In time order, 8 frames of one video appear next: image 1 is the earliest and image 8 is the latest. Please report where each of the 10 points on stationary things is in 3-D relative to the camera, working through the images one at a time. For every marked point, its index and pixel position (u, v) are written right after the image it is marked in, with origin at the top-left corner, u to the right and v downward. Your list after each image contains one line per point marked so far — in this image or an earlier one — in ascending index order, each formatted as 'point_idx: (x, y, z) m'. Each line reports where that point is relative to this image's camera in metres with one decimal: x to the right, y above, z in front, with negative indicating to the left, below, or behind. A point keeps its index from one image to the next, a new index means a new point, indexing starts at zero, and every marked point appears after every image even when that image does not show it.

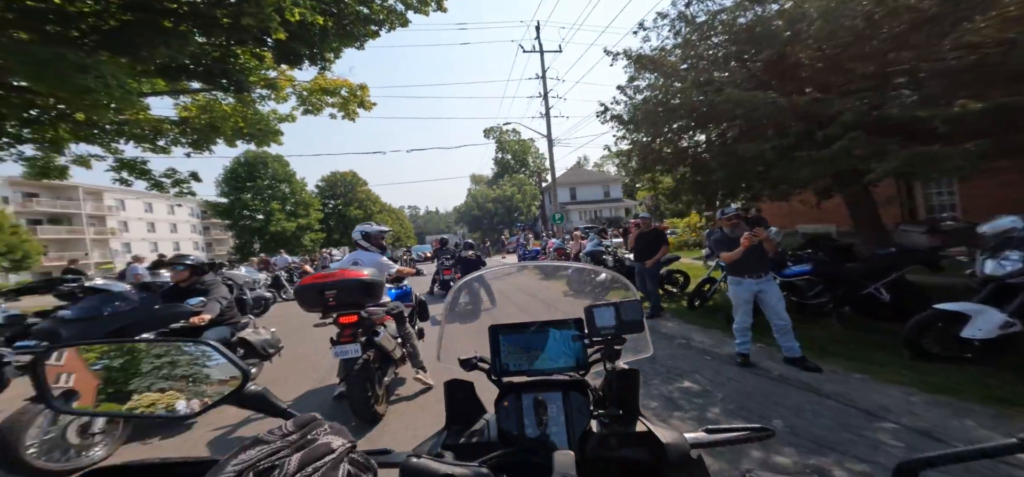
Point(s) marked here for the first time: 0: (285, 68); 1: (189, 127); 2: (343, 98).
0: (-7.2, +5.4, +12.4) m
1: (-9.9, +3.4, +12.5) m
2: (-6.0, +4.9, +13.8) m
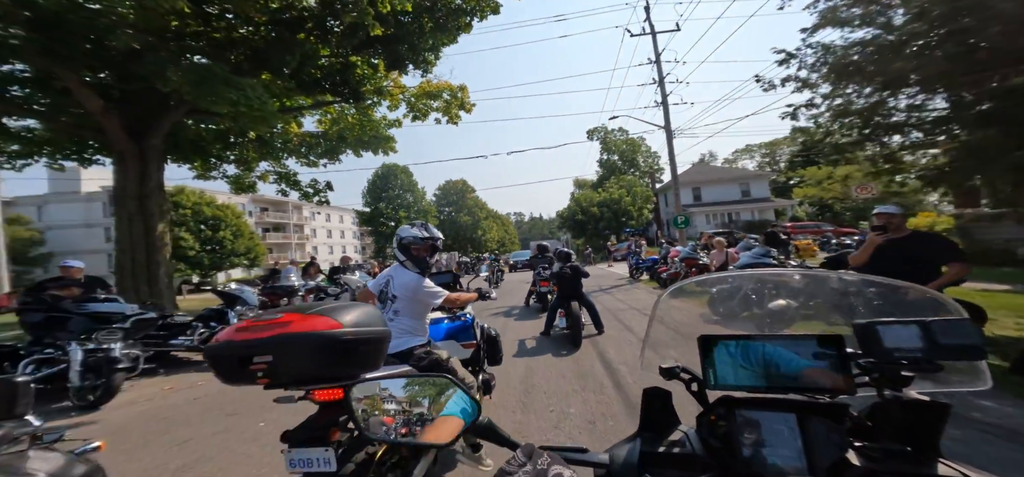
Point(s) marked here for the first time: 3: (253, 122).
0: (-3.9, +5.2, +12.7) m
1: (-6.5, +3.3, +13.4) m
2: (-2.4, +4.7, +13.6) m
3: (-6.2, +2.8, +9.7) m
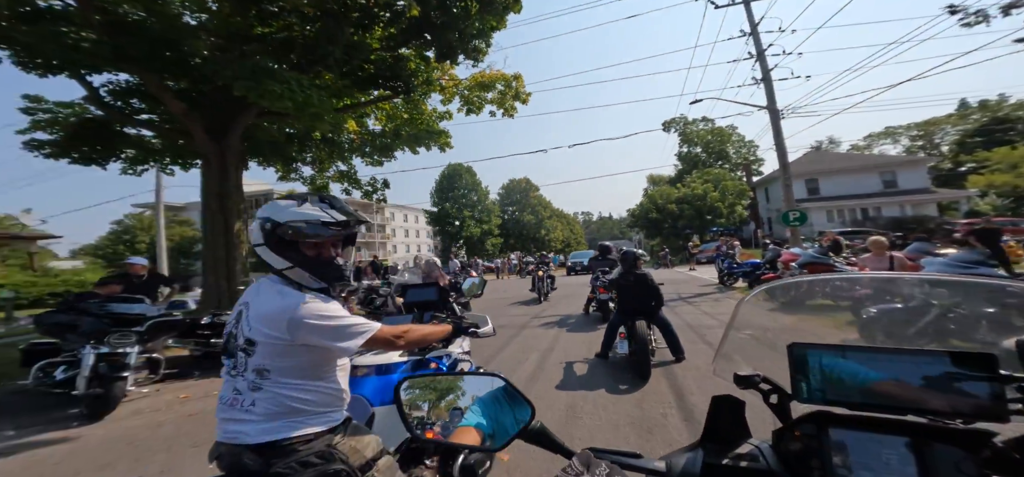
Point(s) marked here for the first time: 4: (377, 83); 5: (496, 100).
0: (-2.0, +5.3, +12.1) m
1: (-4.5, +3.4, +13.3) m
2: (-0.3, +4.7, +12.8) m
3: (-4.8, +2.9, +9.6) m
4: (-3.6, +4.1, +10.4) m
5: (-0.5, +4.5, +12.9) m
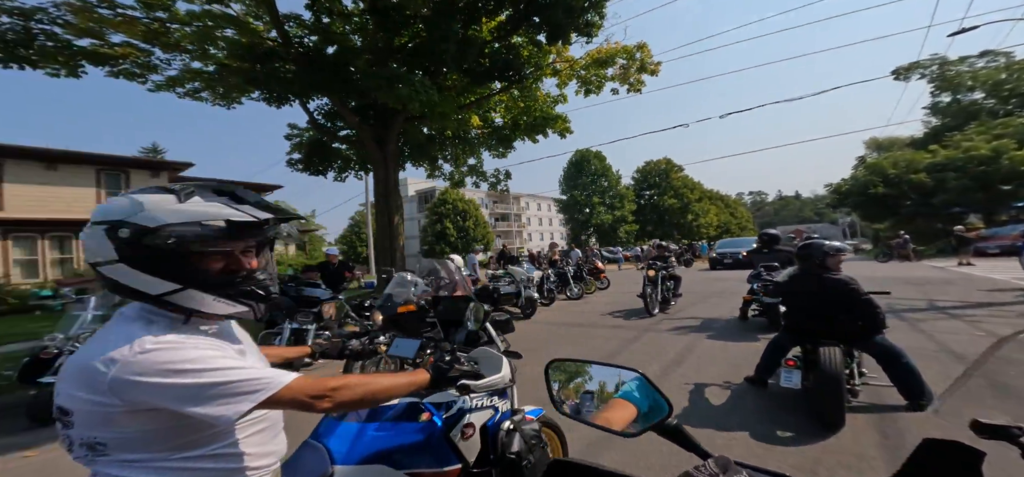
0: (+1.5, +5.6, +11.6) m
1: (-0.3, +3.7, +13.5) m
2: (+3.4, +5.0, +11.7) m
3: (-1.9, +3.1, +10.2) m
4: (-0.5, +4.3, +10.5) m
5: (+3.3, +4.9, +11.8) m
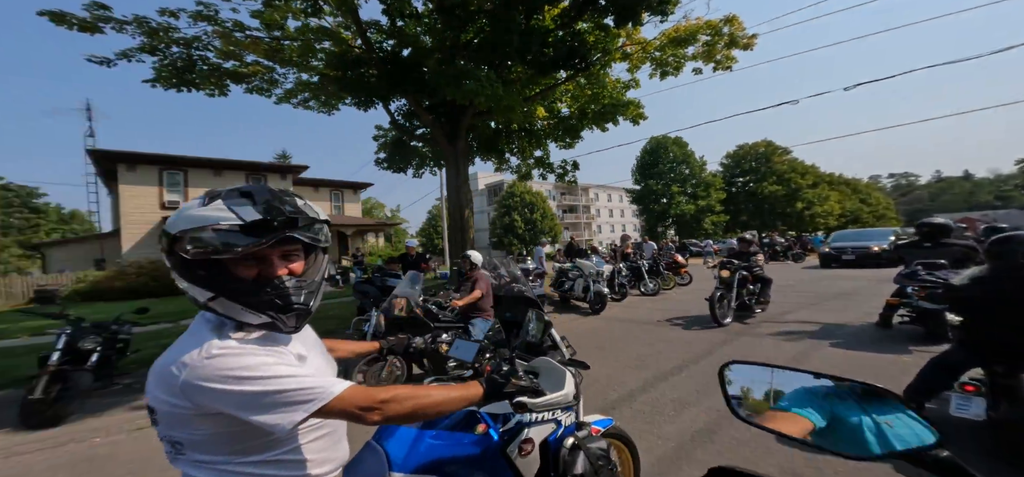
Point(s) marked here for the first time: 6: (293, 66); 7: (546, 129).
0: (+3.4, +5.8, +10.9) m
1: (+1.9, +4.0, +13.2) m
2: (+5.2, +5.3, +10.7) m
3: (-0.1, +3.3, +10.2) m
4: (+1.2, +4.5, +10.2) m
5: (+5.2, +5.1, +10.9) m
6: (-5.5, +4.5, +10.1) m
7: (+1.3, +3.8, +13.5) m
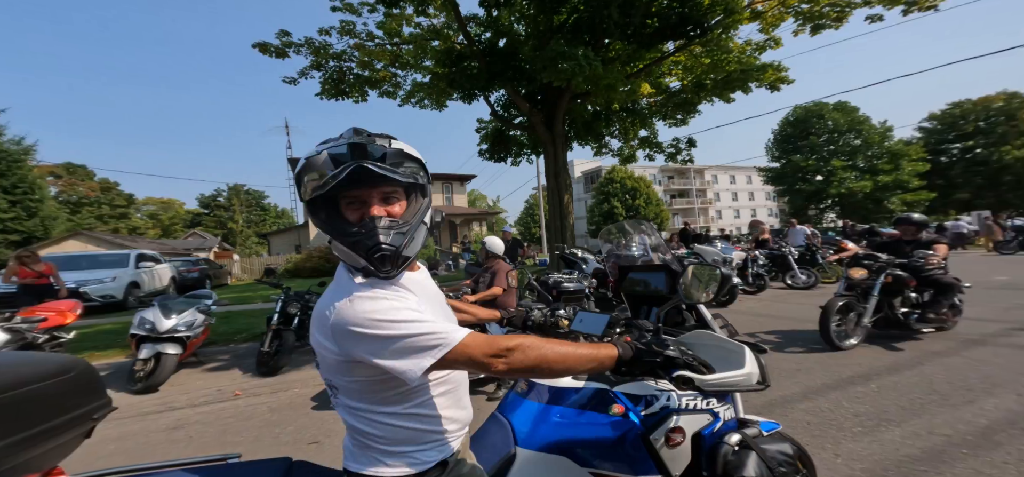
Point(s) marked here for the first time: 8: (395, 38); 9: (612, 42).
0: (+5.9, +6.2, +9.6) m
1: (+5.1, +4.4, +12.2) m
2: (+7.7, +5.7, +8.9) m
3: (+2.3, +3.6, +9.8) m
4: (+3.7, +4.8, +9.4) m
5: (+7.6, +5.5, +9.1) m
6: (-2.9, +4.8, +11.0) m
7: (+4.5, +4.2, +12.6) m
8: (-3.4, +5.6, +11.0) m
9: (+2.5, +4.8, +9.7) m
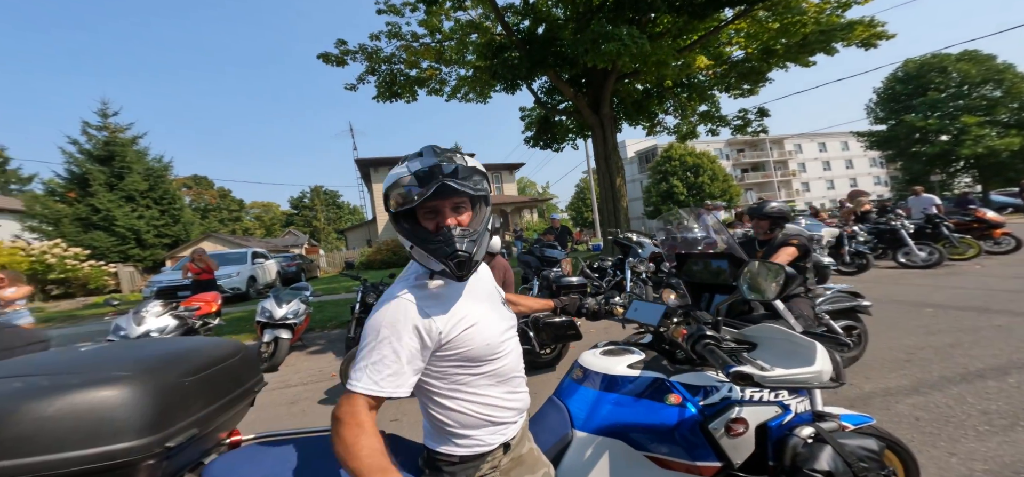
0: (+6.9, +6.7, +8.6) m
1: (+6.4, +5.0, +11.3) m
2: (+8.5, +6.2, +7.7) m
3: (+3.5, +4.0, +9.4) m
4: (+4.7, +5.3, +8.8) m
5: (+8.5, +6.1, +7.9) m
6: (-1.7, +5.0, +11.2) m
7: (+5.9, +4.8, +11.8) m
8: (-2.1, +5.8, +11.2) m
9: (+3.6, +5.2, +9.2) m
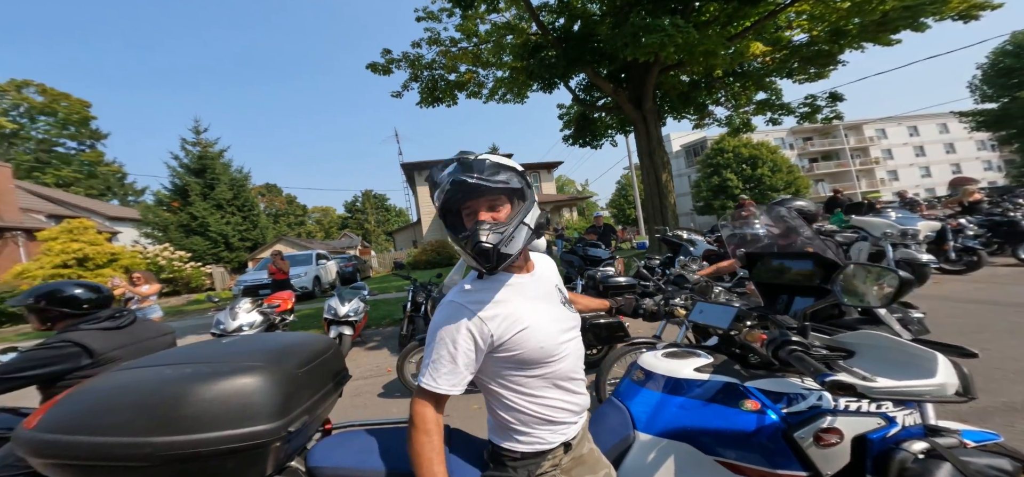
0: (+7.6, +6.8, +7.9) m
1: (+7.5, +5.1, +10.7) m
2: (+9.2, +6.4, +6.9) m
3: (+4.4, +4.1, +9.0) m
4: (+5.5, +5.4, +8.3) m
5: (+9.2, +6.2, +7.0) m
6: (-0.6, +5.0, +11.3) m
7: (+7.0, +4.9, +11.2) m
8: (-1.1, +5.8, +11.4) m
9: (+4.4, +5.3, +8.8) m
